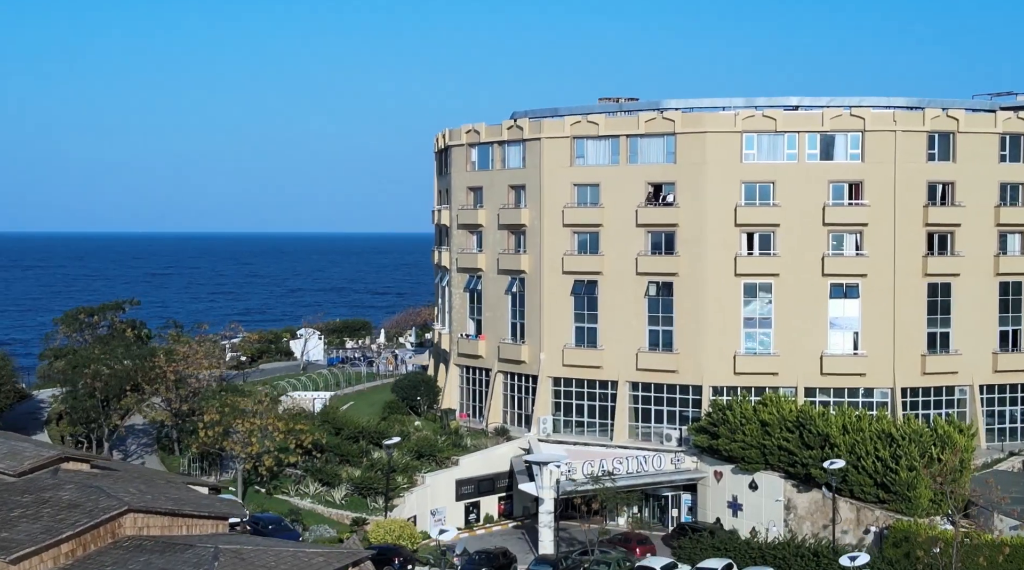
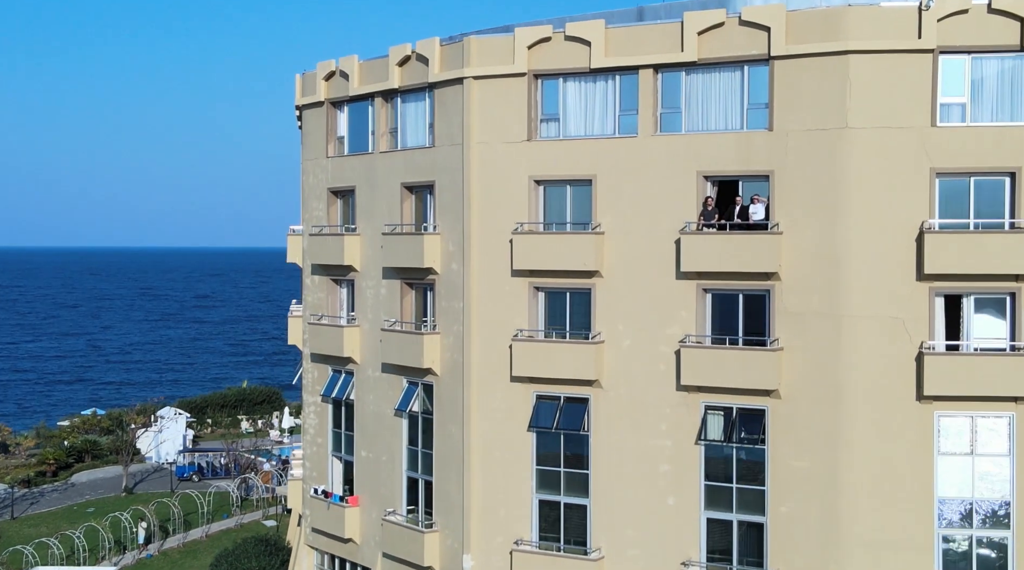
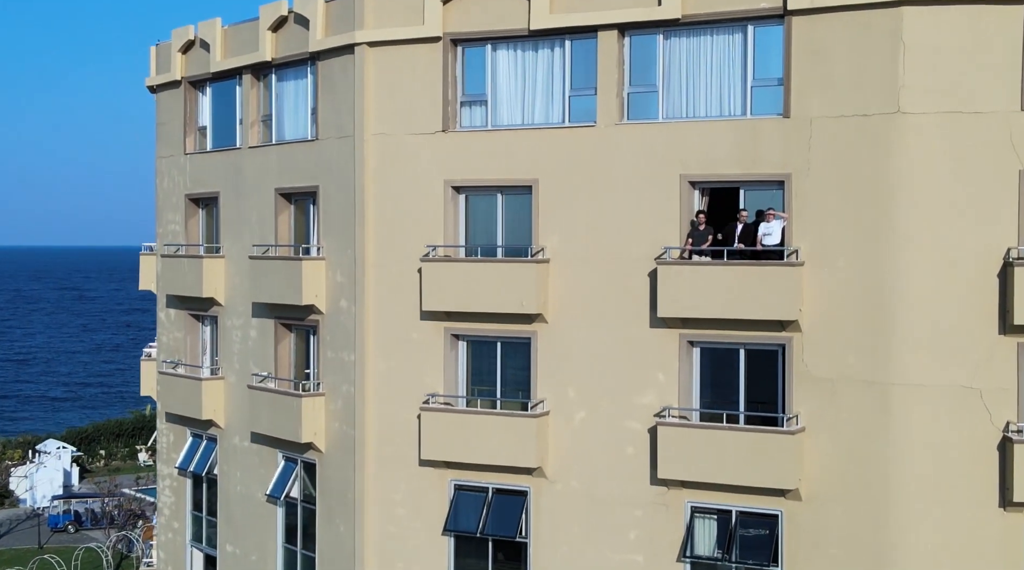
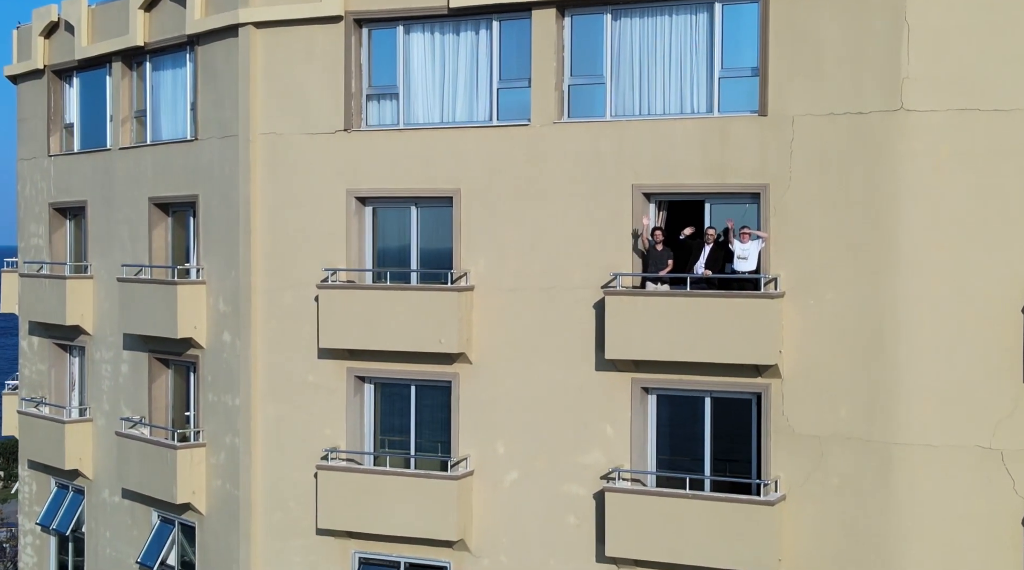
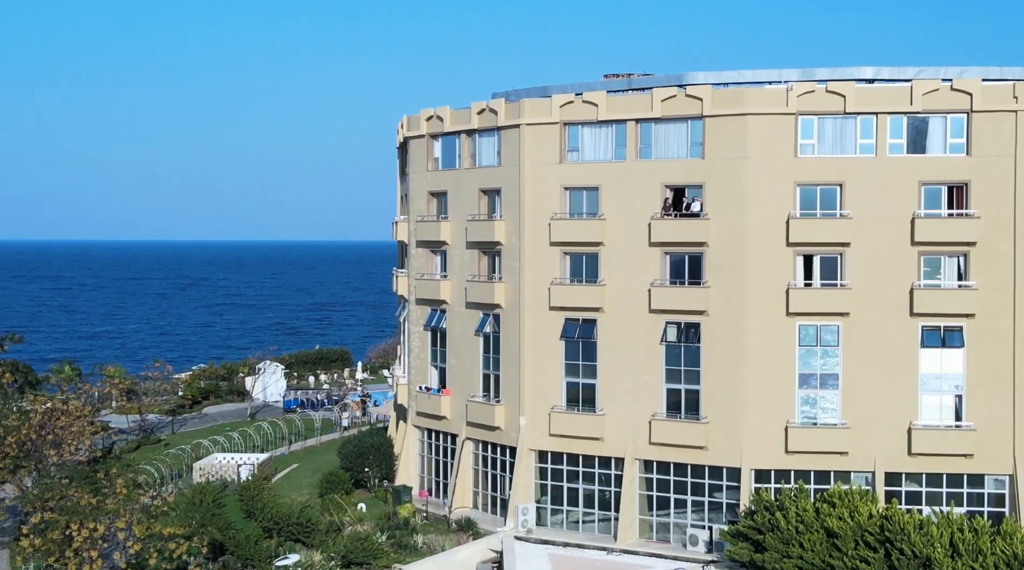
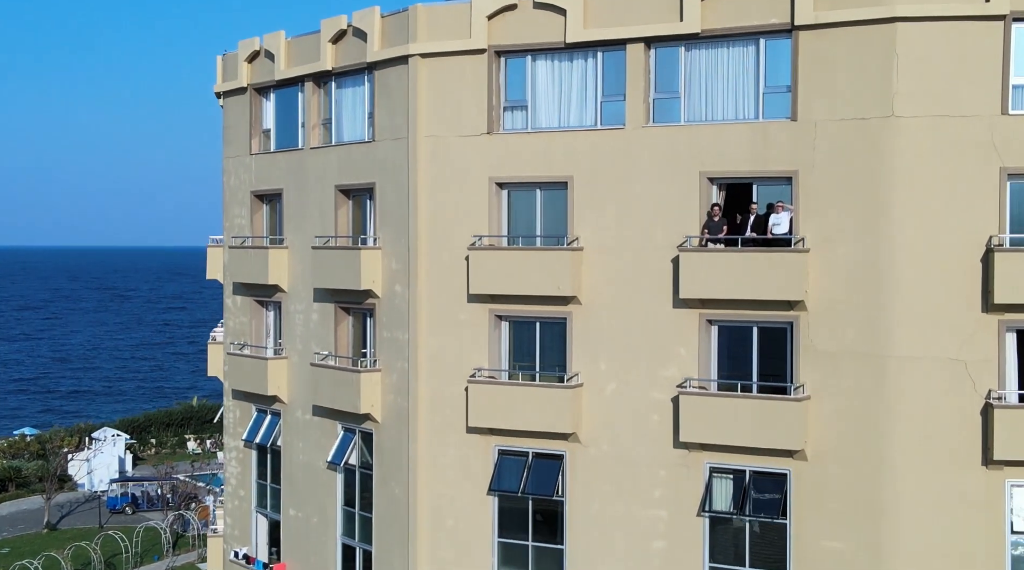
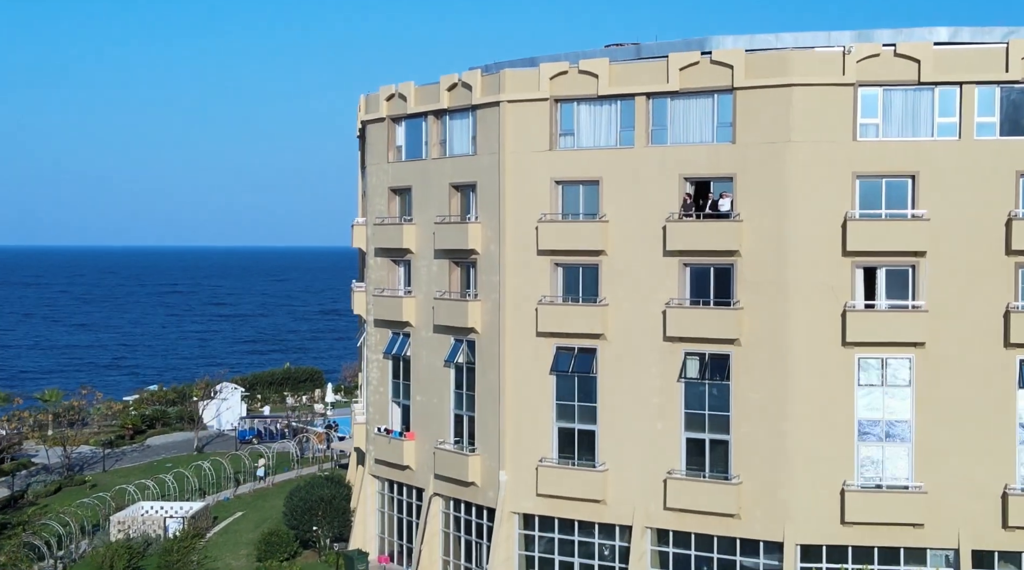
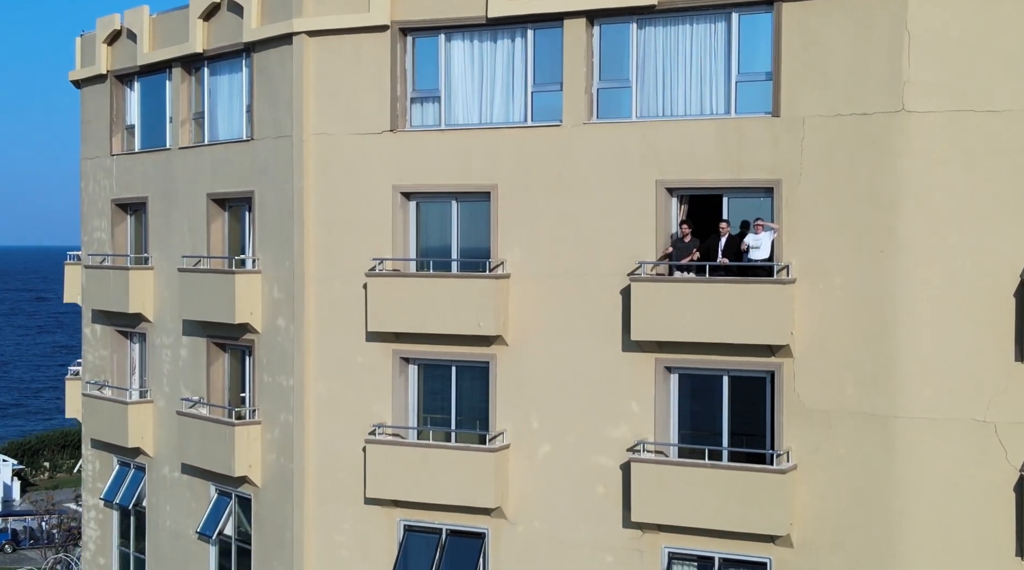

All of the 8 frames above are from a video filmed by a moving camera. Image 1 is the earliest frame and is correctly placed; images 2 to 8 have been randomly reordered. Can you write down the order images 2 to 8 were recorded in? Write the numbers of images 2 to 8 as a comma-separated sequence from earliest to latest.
5, 7, 2, 6, 3, 8, 4
